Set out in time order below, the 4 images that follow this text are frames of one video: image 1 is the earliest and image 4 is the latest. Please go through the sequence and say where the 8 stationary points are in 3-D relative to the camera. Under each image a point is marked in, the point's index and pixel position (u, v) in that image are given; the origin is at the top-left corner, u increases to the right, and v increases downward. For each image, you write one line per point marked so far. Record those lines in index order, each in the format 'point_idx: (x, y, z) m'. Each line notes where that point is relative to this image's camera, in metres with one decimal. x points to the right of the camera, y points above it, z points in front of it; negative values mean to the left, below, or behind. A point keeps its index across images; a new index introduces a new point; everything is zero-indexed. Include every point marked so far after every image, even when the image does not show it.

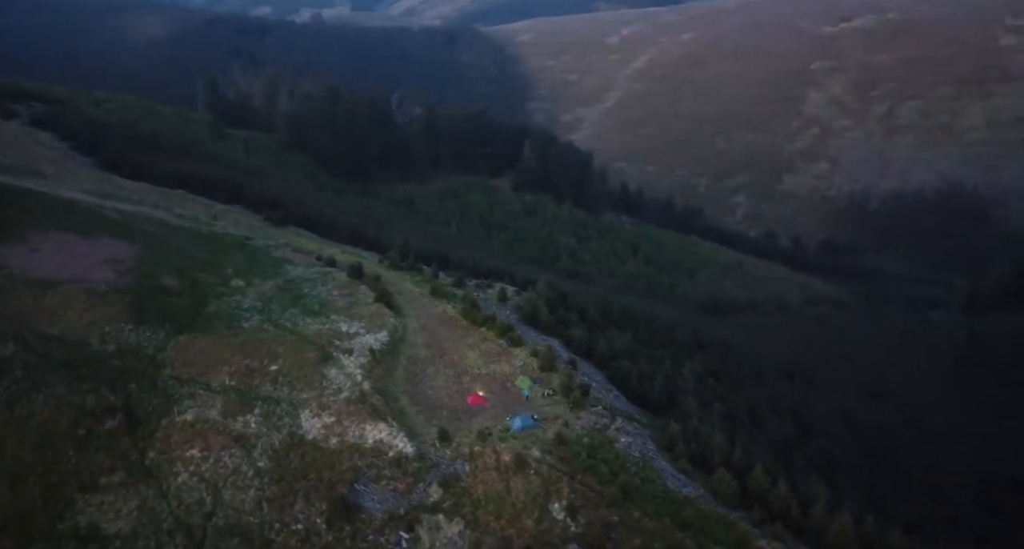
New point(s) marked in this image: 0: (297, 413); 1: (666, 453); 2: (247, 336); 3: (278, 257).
0: (-3.0, -1.9, +12.0) m
1: (+2.1, -2.4, +11.5) m
2: (-4.2, -1.0, +13.7) m
3: (-4.8, +0.3, +17.9) m
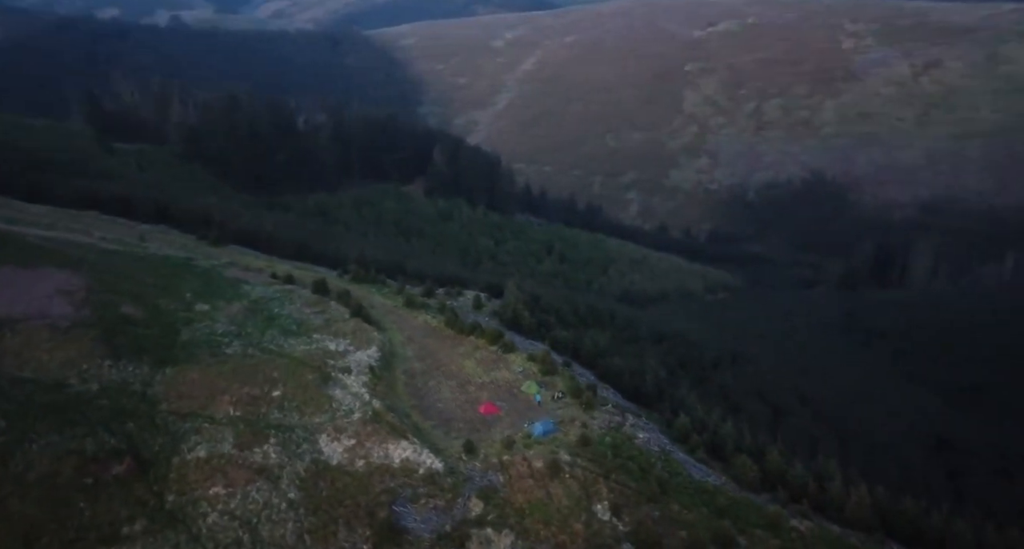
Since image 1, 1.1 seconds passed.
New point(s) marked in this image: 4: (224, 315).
0: (-2.7, -2.2, +11.7) m
1: (+2.4, -2.4, +12.1) m
2: (-4.3, -1.4, +13.2) m
3: (-5.6, -0.1, +17.2) m
4: (-5.1, -0.8, +15.1) m
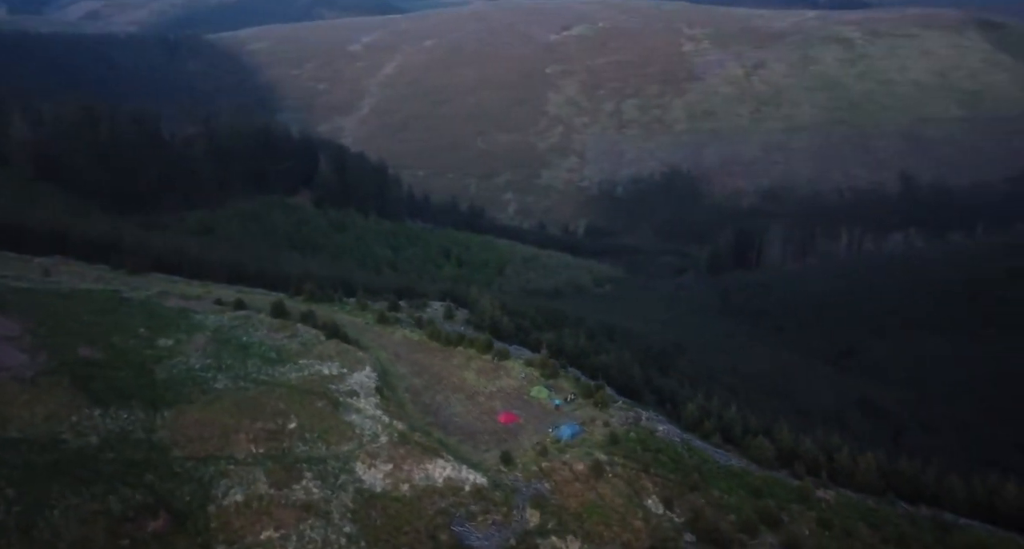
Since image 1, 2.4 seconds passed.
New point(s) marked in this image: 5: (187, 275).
0: (-2.2, -2.6, +11.4) m
1: (+2.8, -2.4, +12.8) m
2: (-4.1, -1.8, +12.5) m
3: (-6.3, -0.7, +16.1) m
4: (-5.3, -1.3, +14.2) m
5: (-7.1, -0.1, +18.9) m
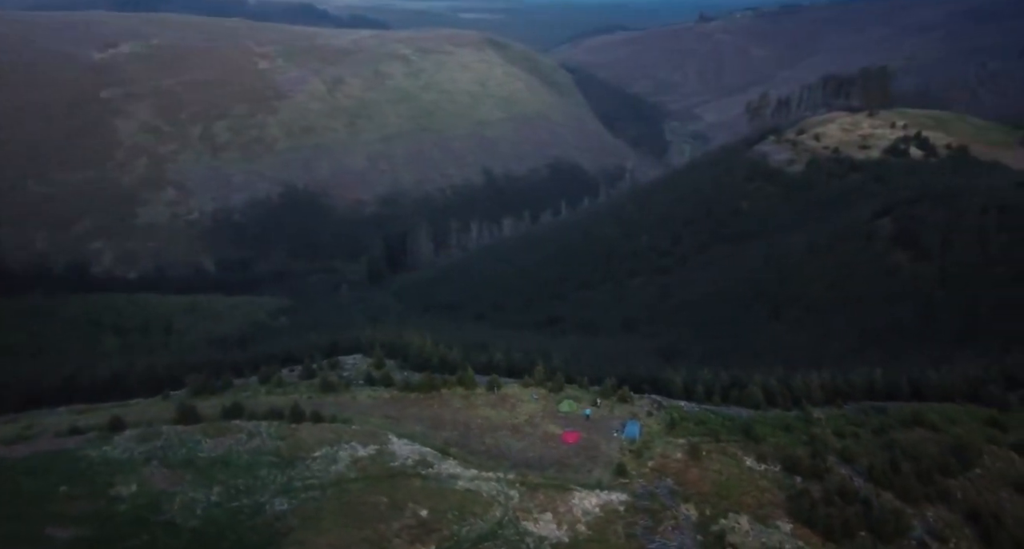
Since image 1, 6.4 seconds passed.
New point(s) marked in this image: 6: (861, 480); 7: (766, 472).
0: (+0.1, -3.1, +10.3) m
1: (+3.1, -2.2, +14.4) m
2: (-2.1, -2.8, +10.0) m
3: (-6.3, -2.4, +11.5) m
4: (-4.2, -2.6, +10.6) m
5: (-8.7, -2.1, +13.3) m
6: (+5.2, -3.1, +12.7) m
7: (+3.7, -2.9, +12.4) m
